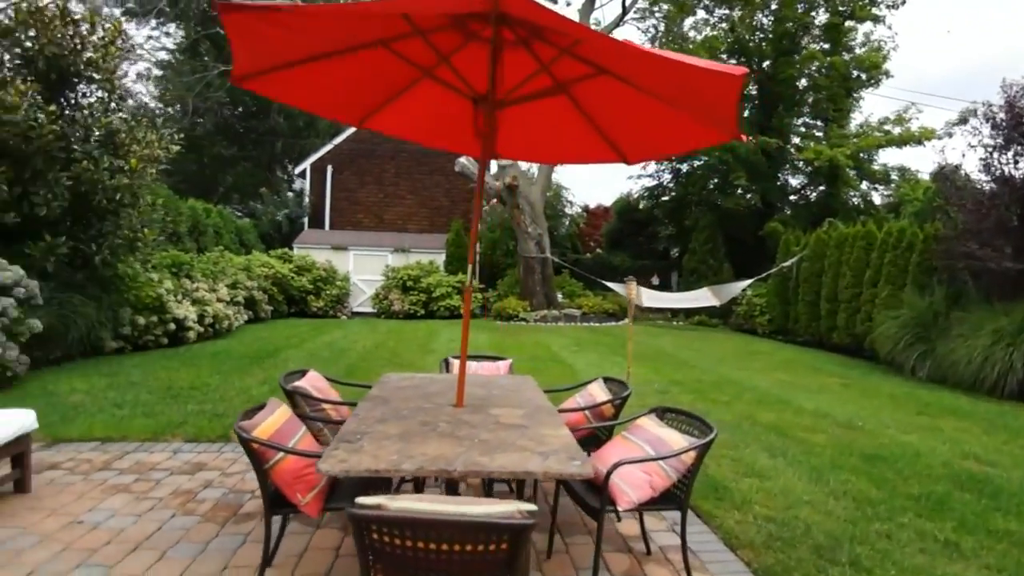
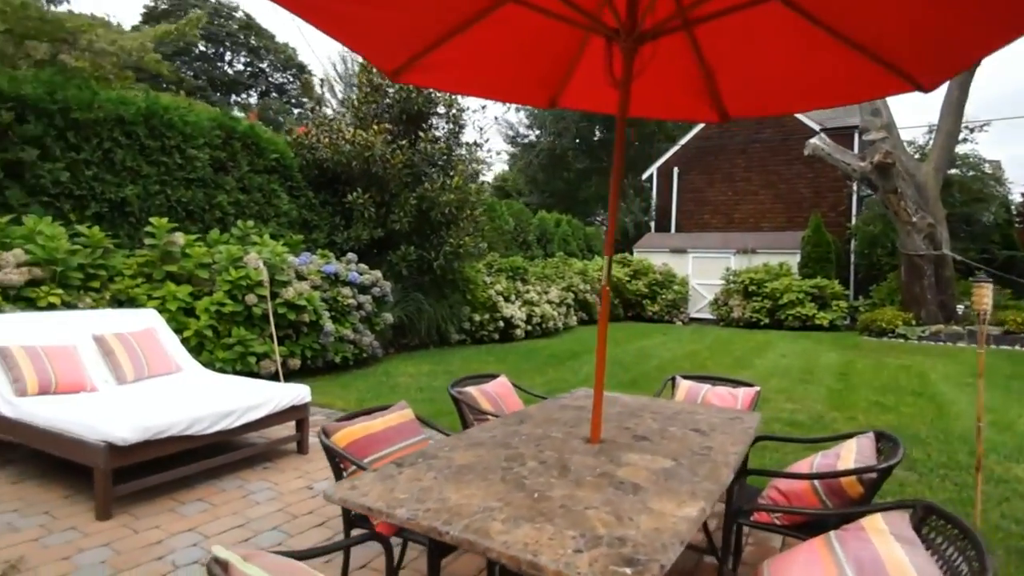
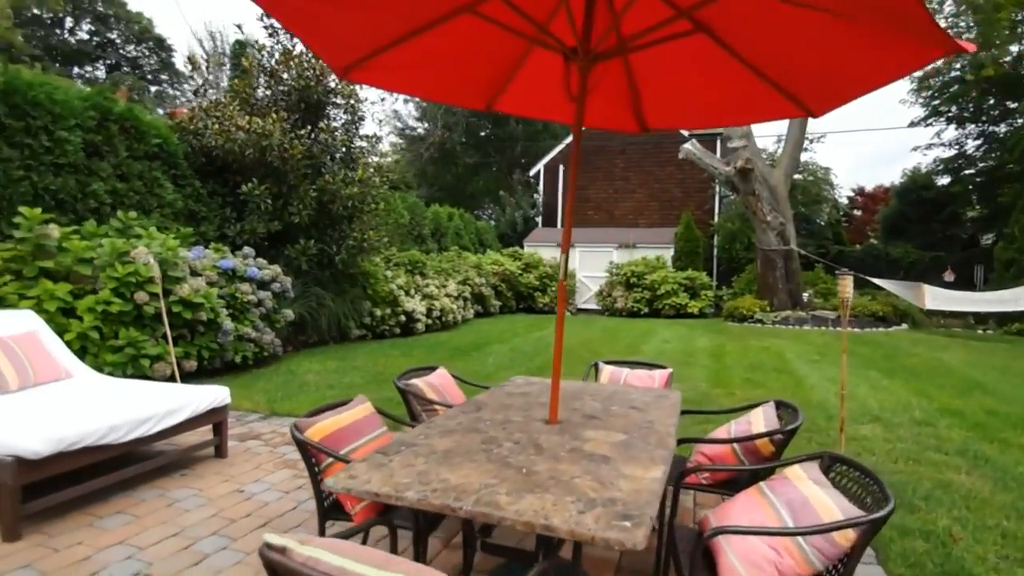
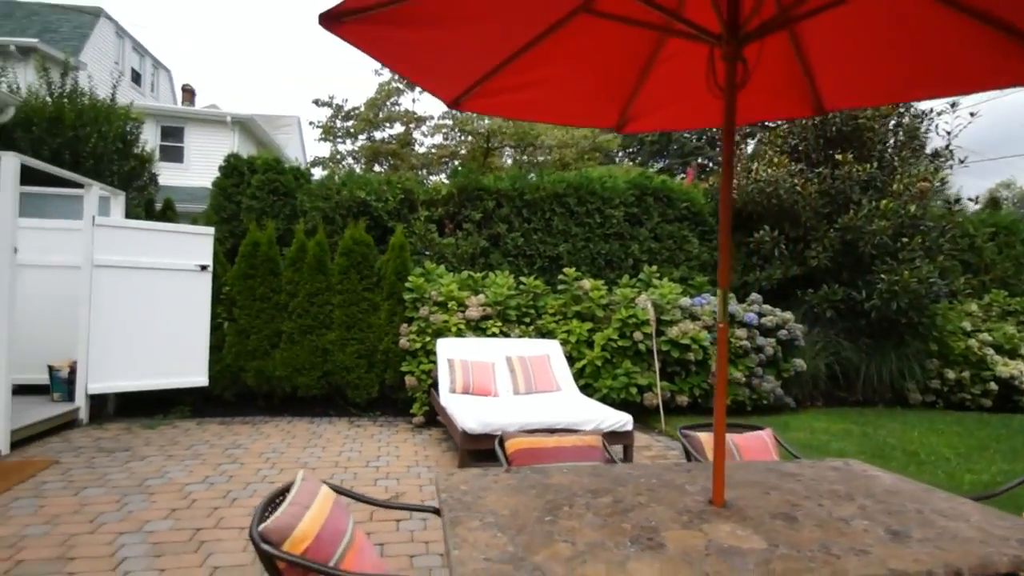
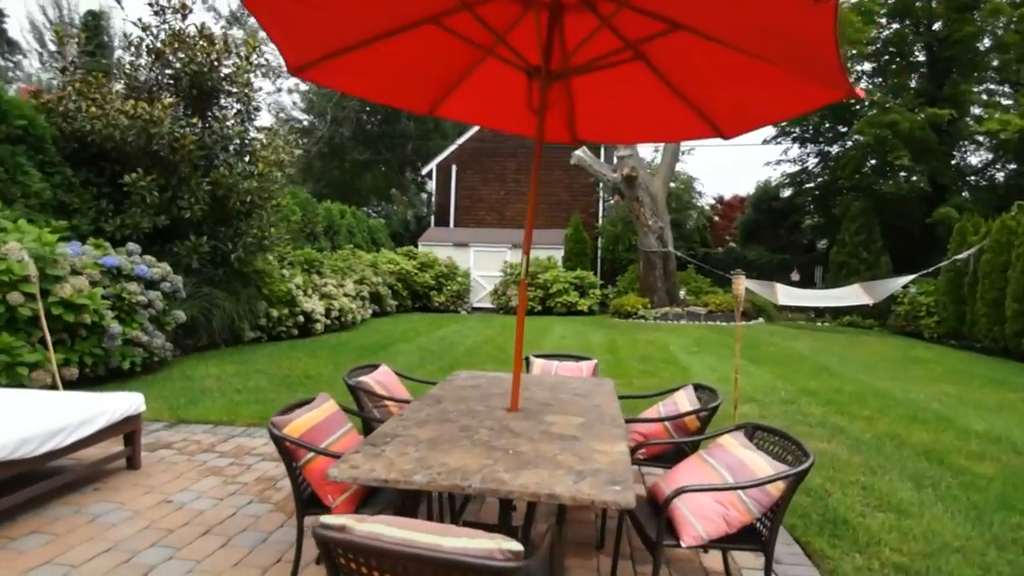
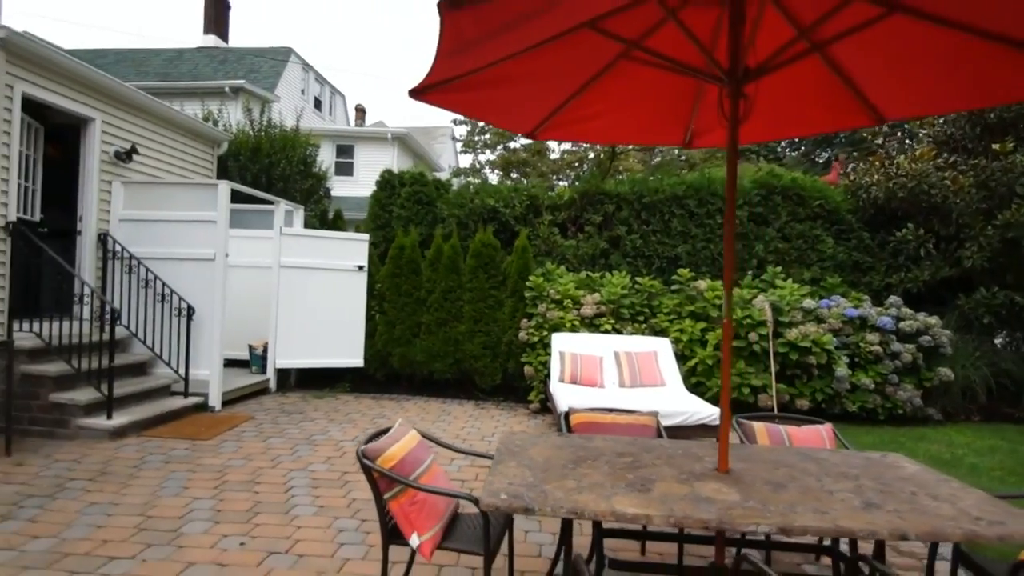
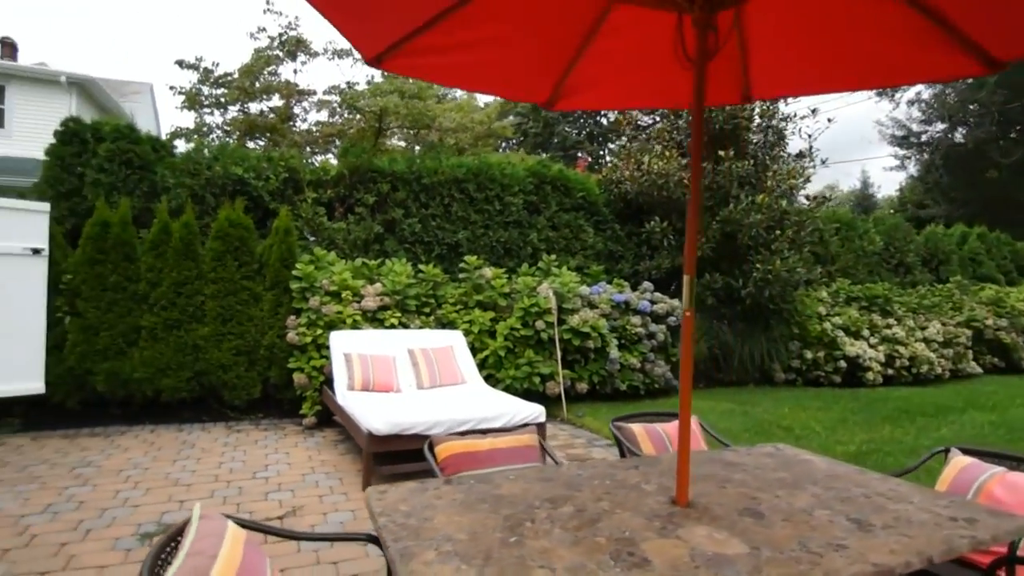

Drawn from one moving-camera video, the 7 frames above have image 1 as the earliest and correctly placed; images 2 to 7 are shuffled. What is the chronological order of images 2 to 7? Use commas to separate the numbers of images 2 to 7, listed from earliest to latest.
5, 3, 2, 7, 4, 6
